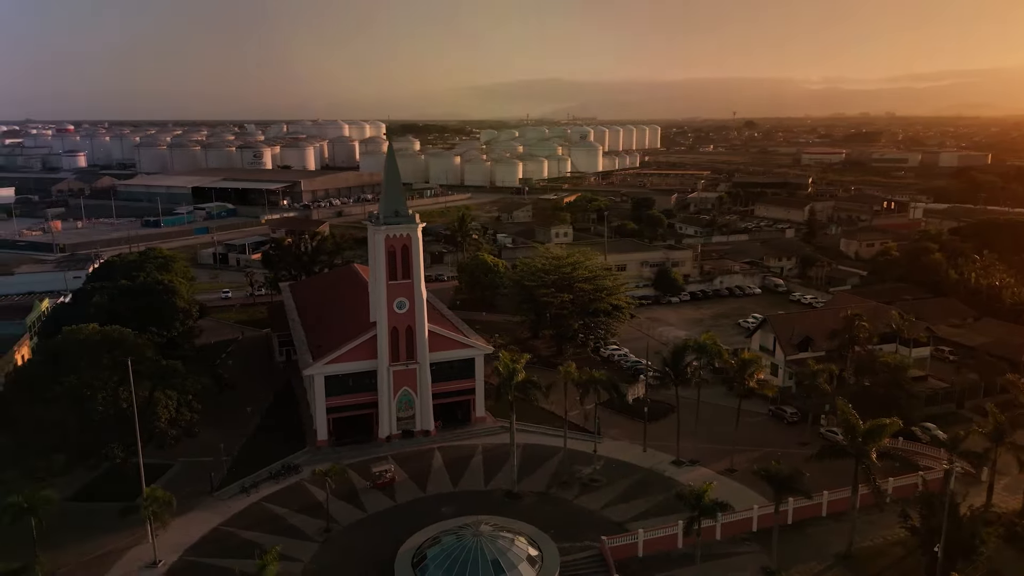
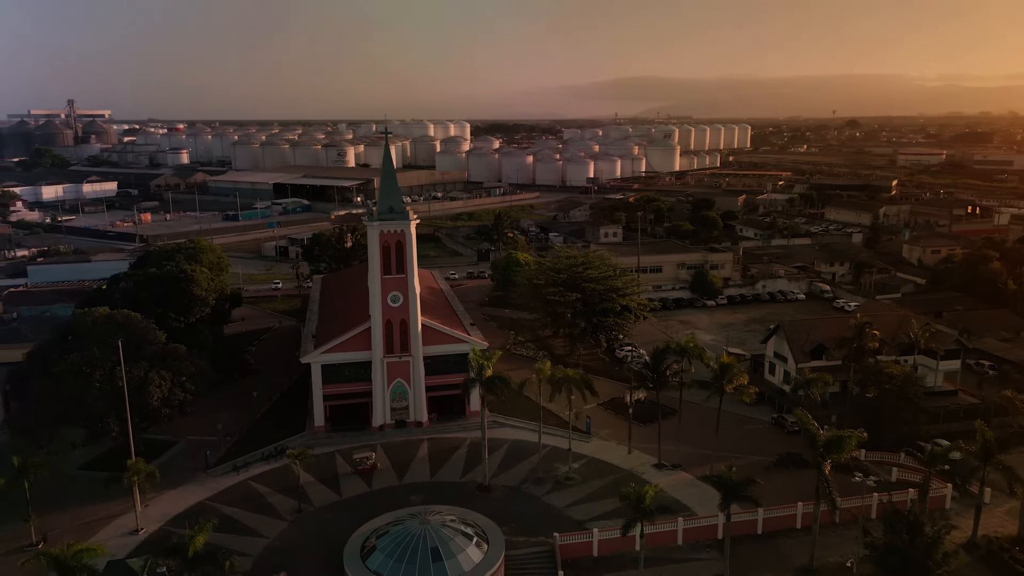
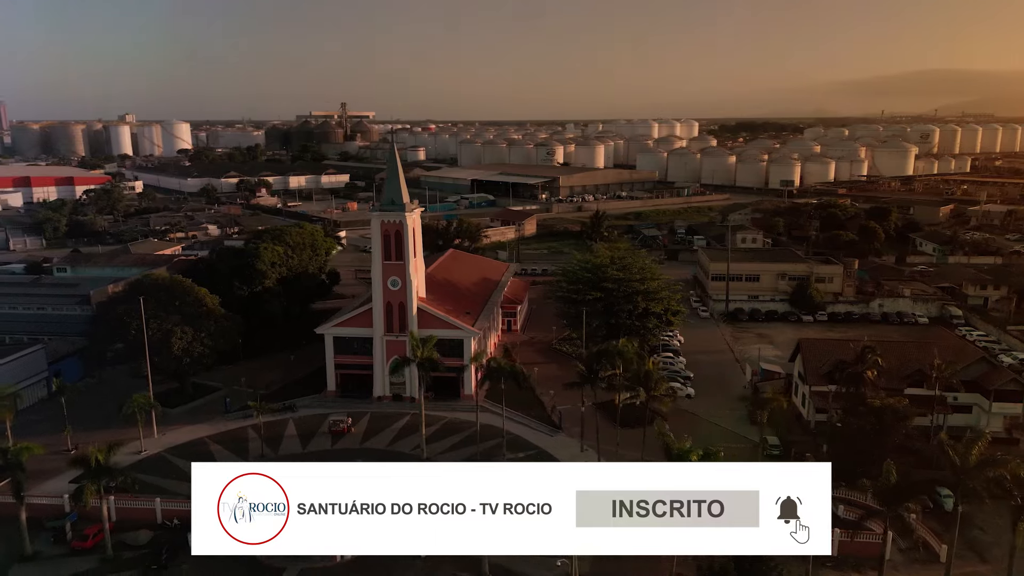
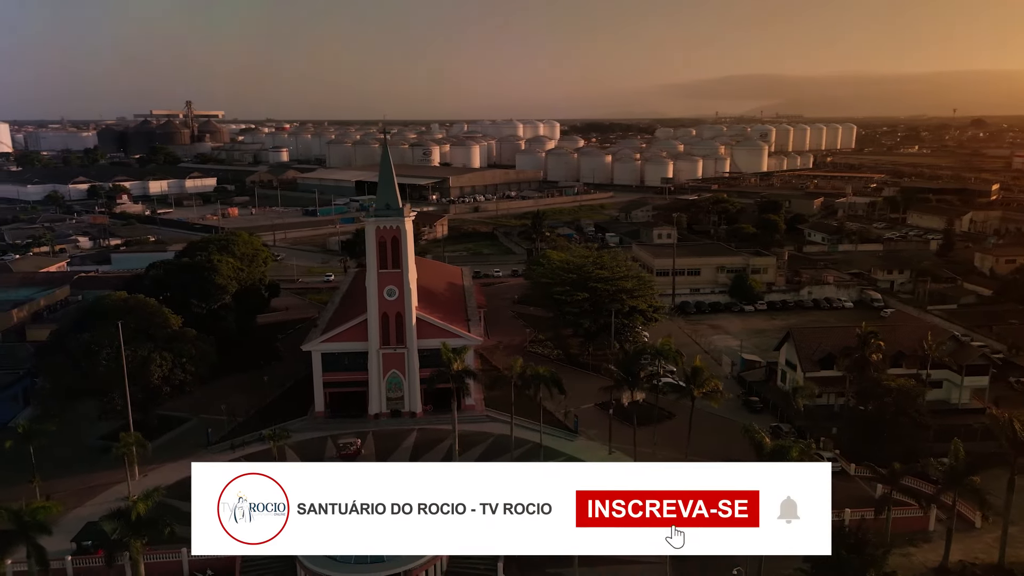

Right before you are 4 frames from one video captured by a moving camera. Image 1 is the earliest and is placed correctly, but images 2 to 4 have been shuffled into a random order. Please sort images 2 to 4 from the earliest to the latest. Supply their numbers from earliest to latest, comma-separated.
2, 4, 3
